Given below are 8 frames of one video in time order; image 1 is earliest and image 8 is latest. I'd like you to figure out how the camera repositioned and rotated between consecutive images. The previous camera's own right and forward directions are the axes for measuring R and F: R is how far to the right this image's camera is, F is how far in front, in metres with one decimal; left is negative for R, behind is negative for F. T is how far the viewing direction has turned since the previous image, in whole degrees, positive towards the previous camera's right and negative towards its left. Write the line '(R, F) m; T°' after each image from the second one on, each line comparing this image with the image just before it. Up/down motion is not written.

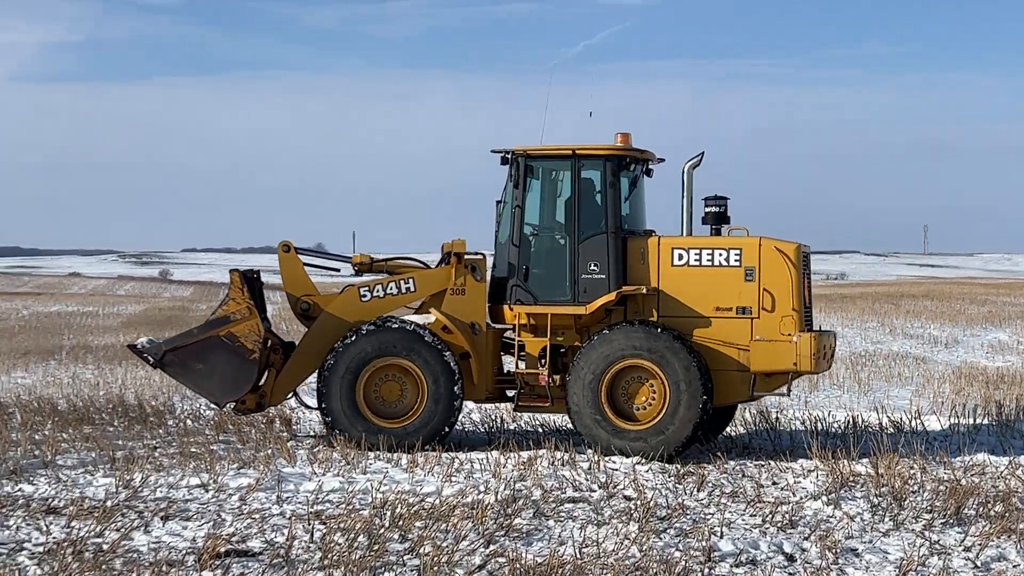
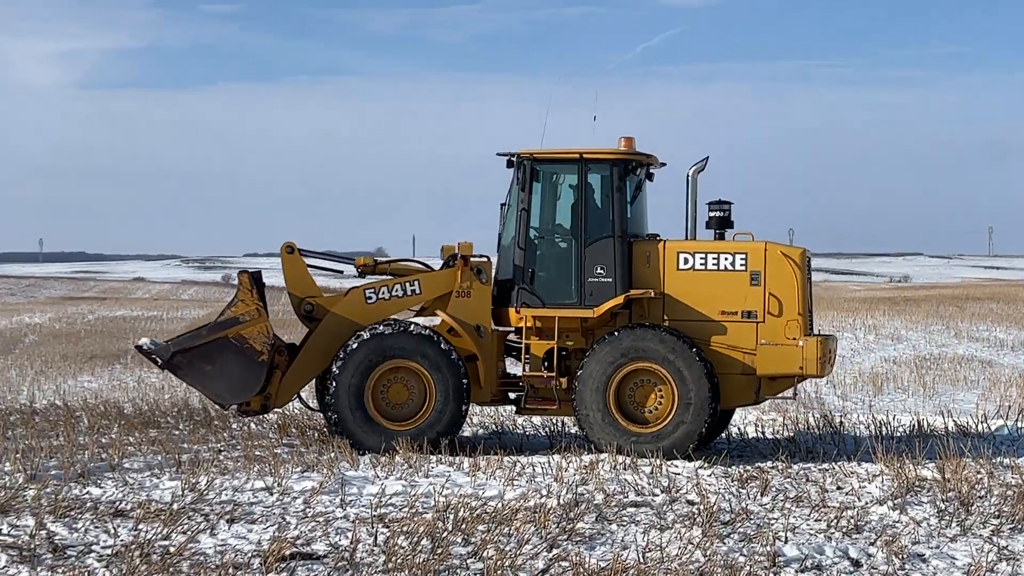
(-0.1, 0.0) m; -2°
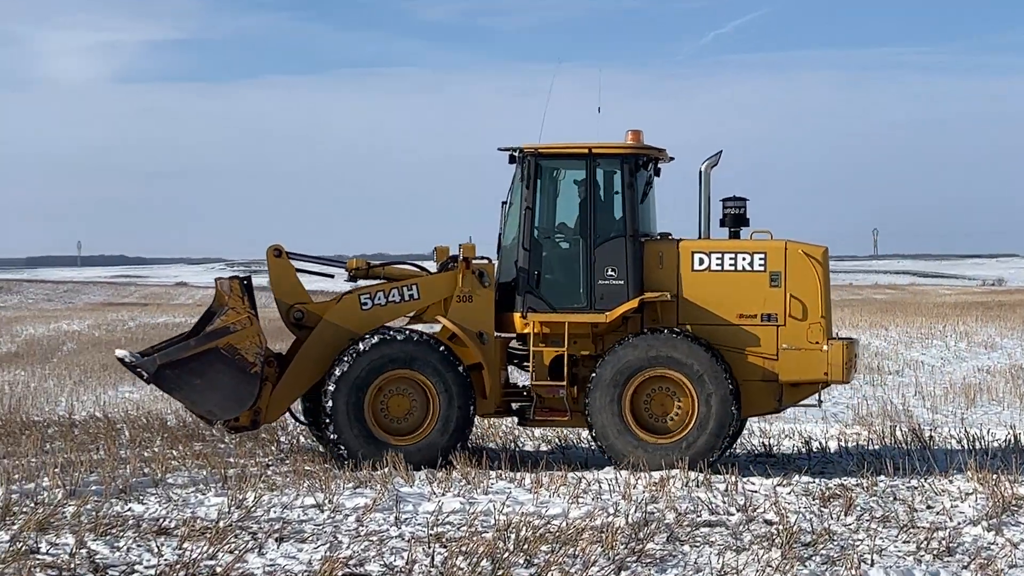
(-0.1, +0.4) m; -2°
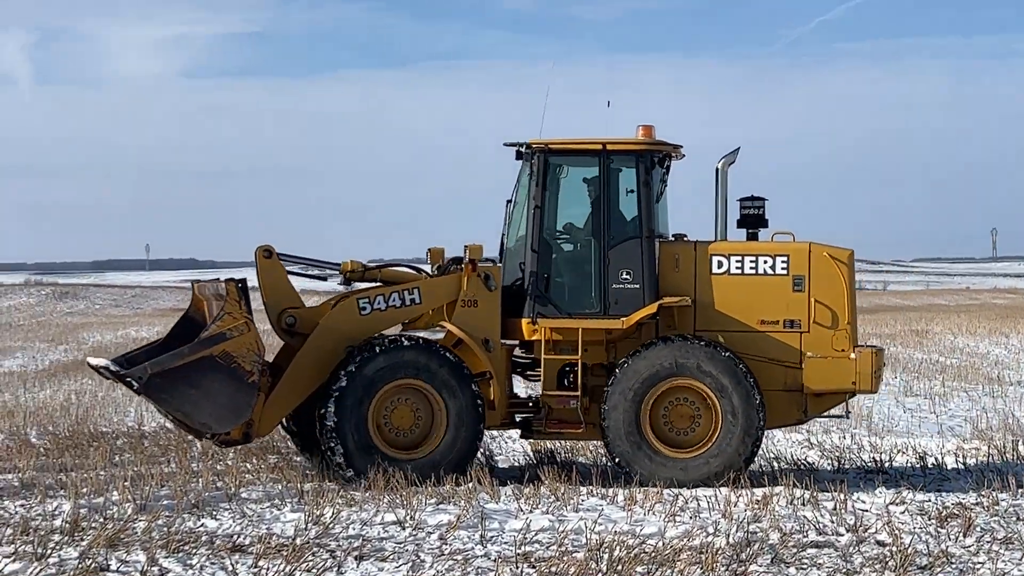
(-0.2, +0.3) m; -2°
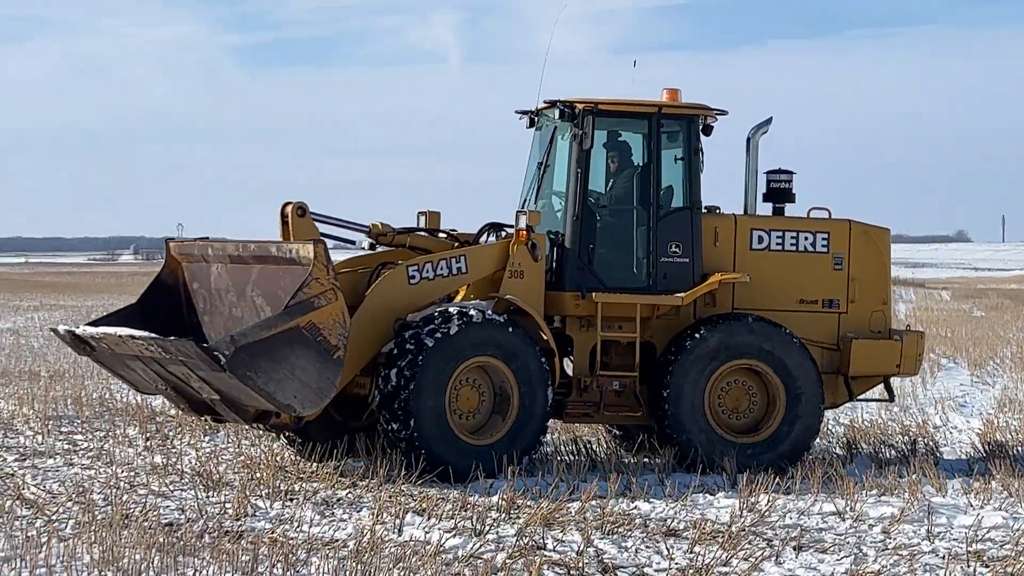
(-1.1, +0.1) m; -9°
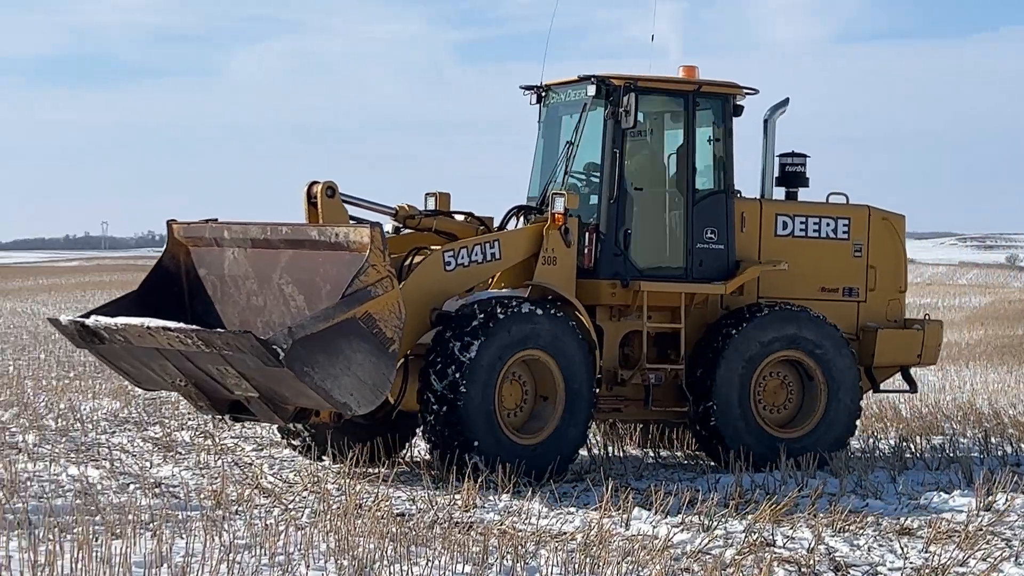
(-0.6, 0.0) m; -5°
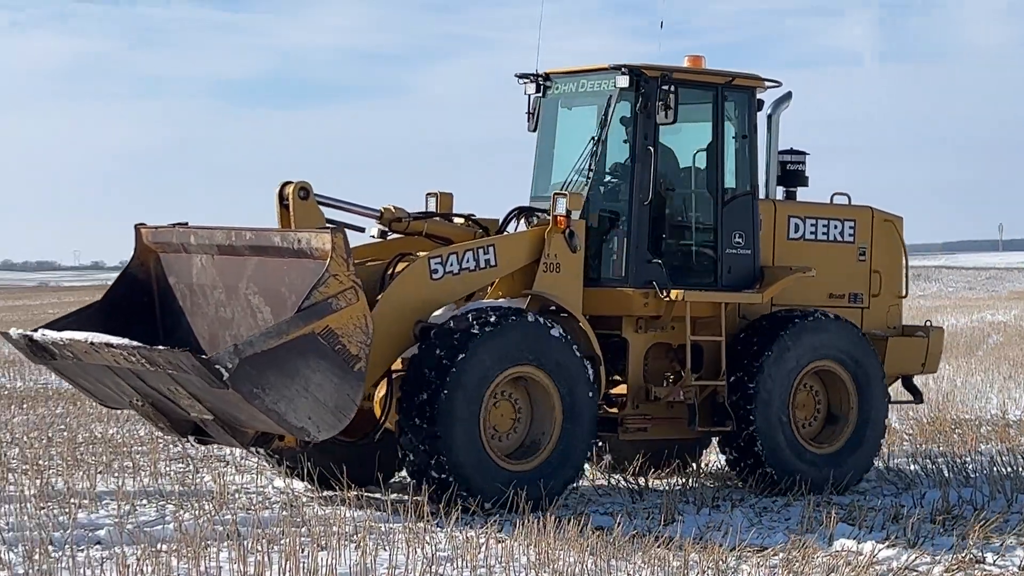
(-0.5, 0.0) m; -4°
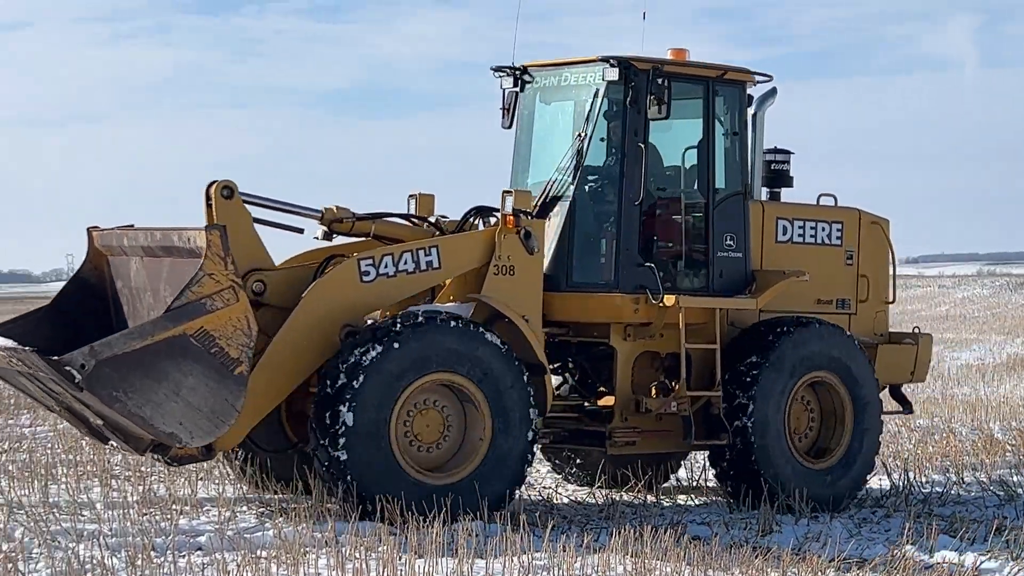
(-0.2, 0.0) m; -2°
